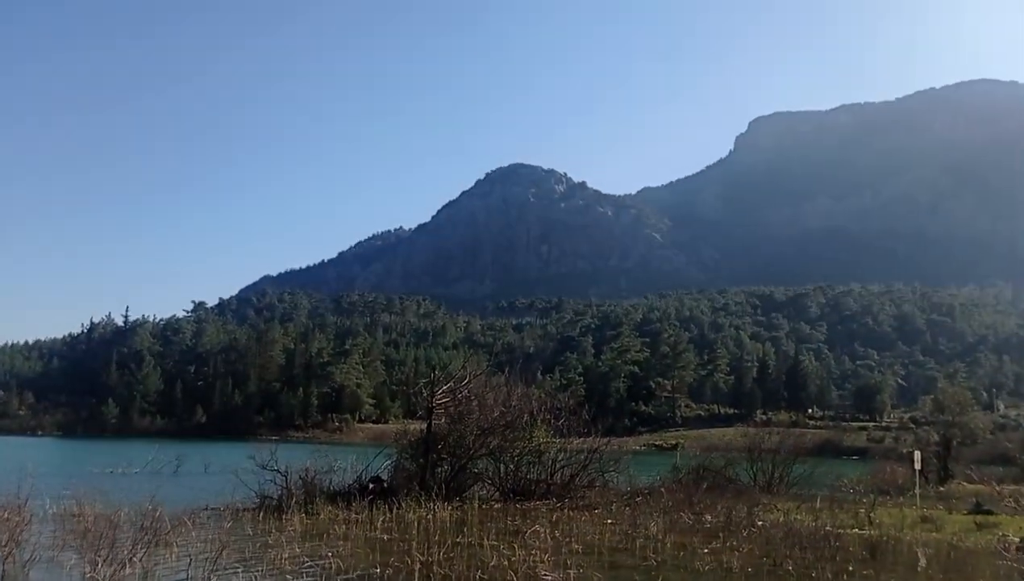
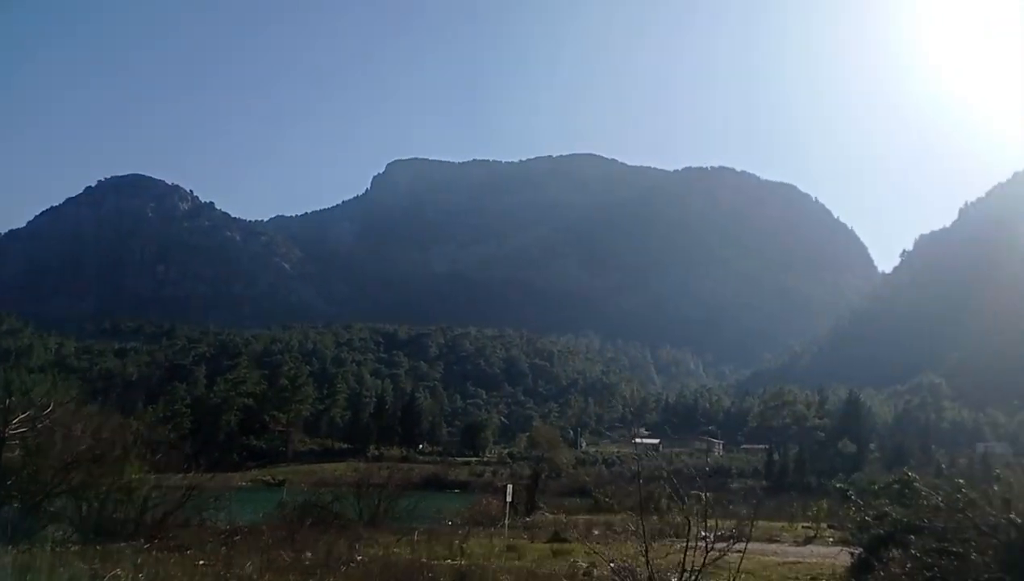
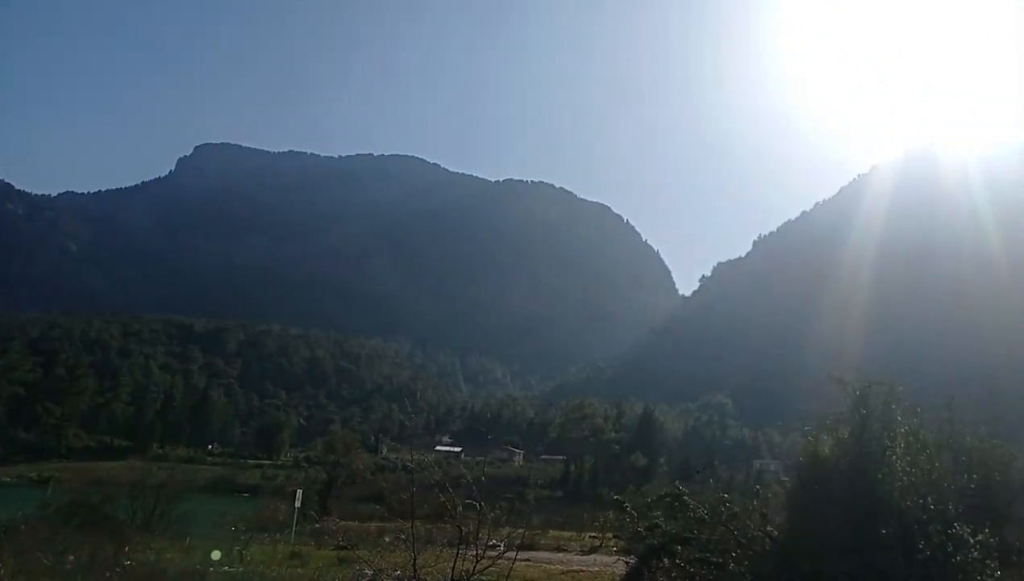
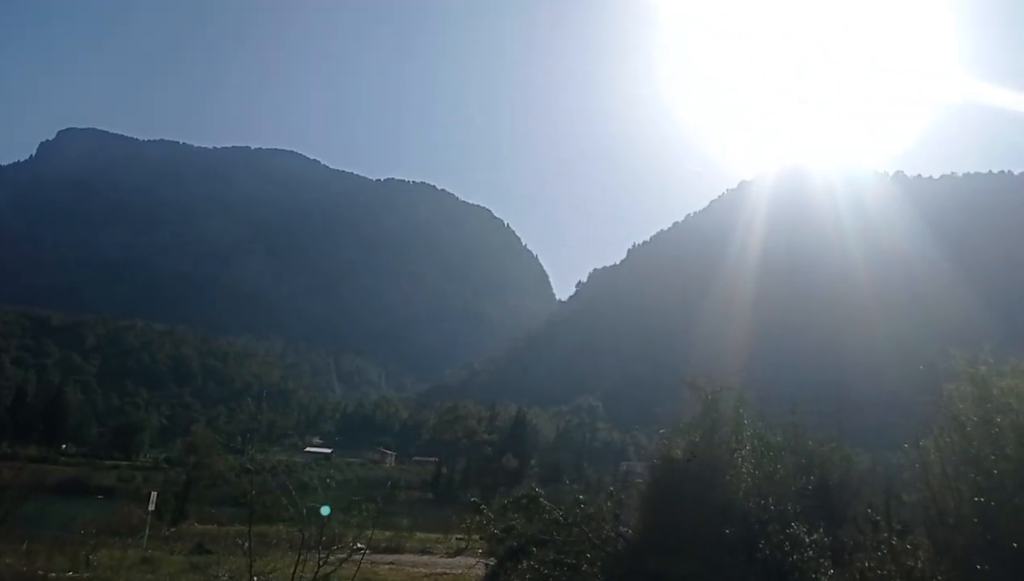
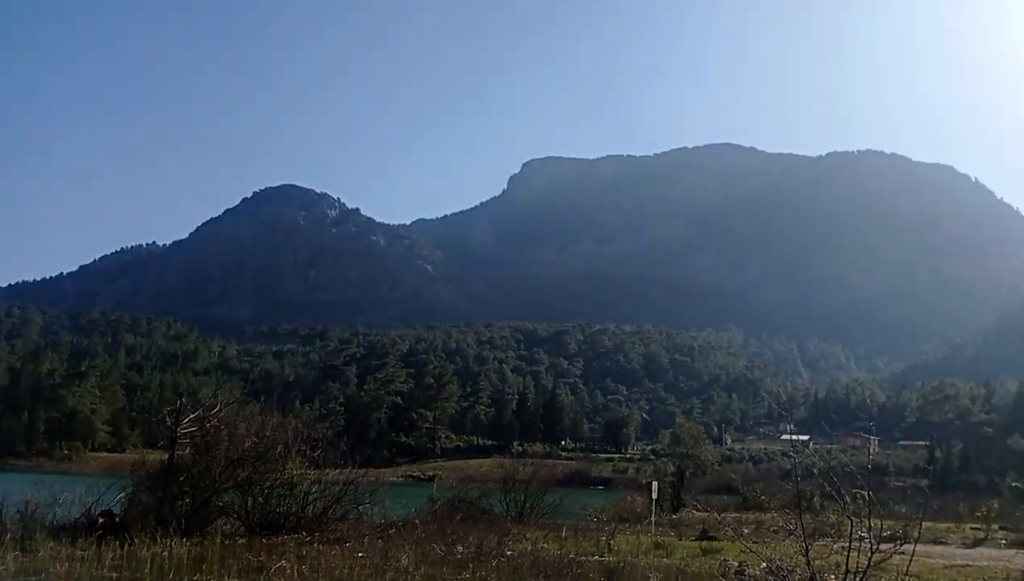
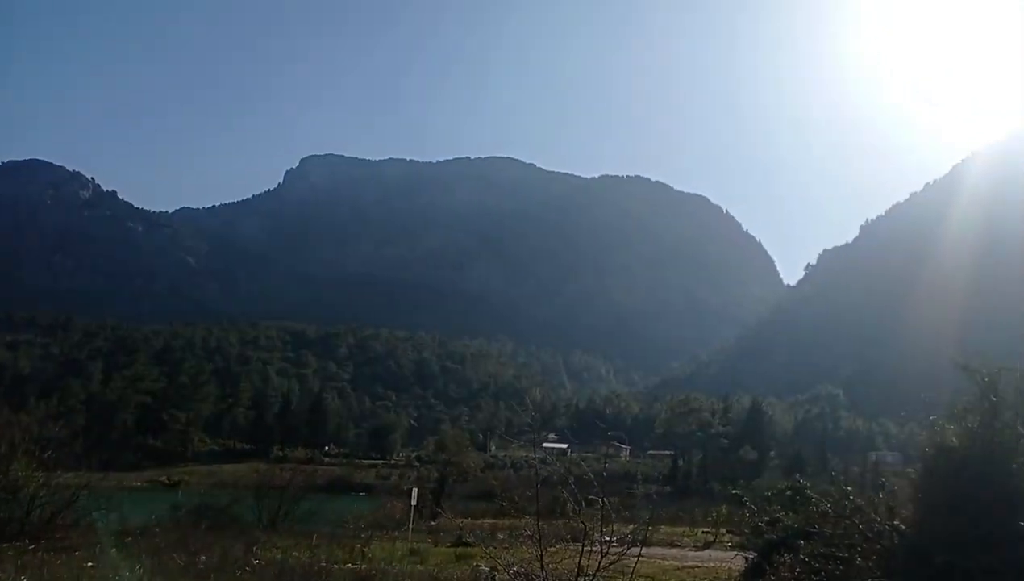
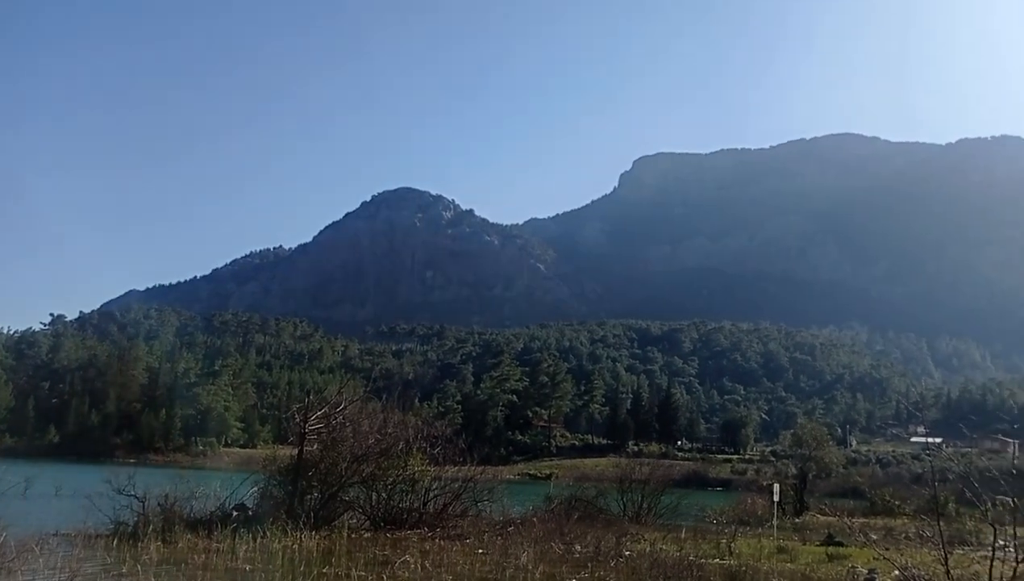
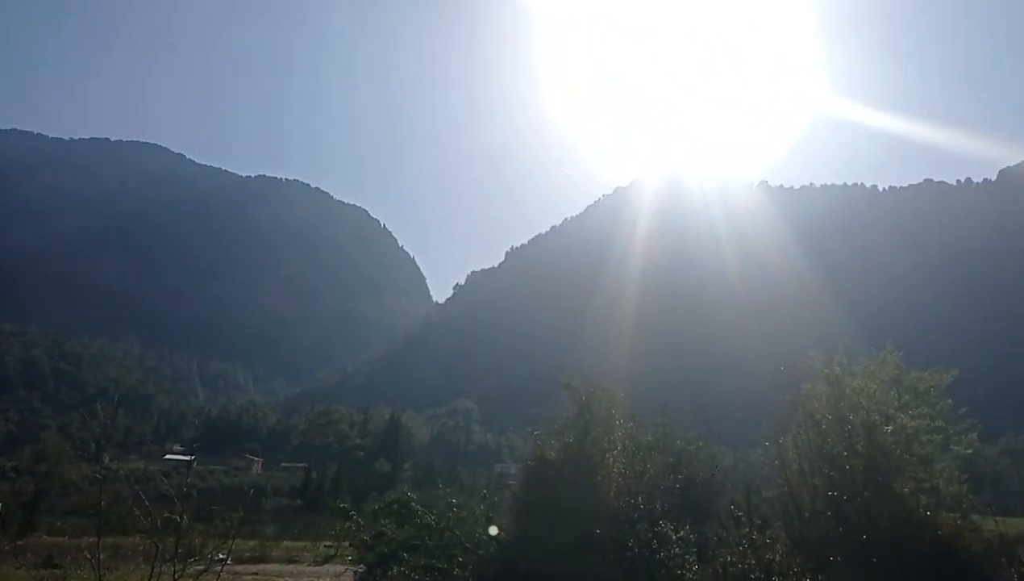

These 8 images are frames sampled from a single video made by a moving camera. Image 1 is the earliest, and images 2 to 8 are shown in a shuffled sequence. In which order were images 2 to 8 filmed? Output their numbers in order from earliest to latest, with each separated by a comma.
7, 5, 2, 6, 3, 4, 8
